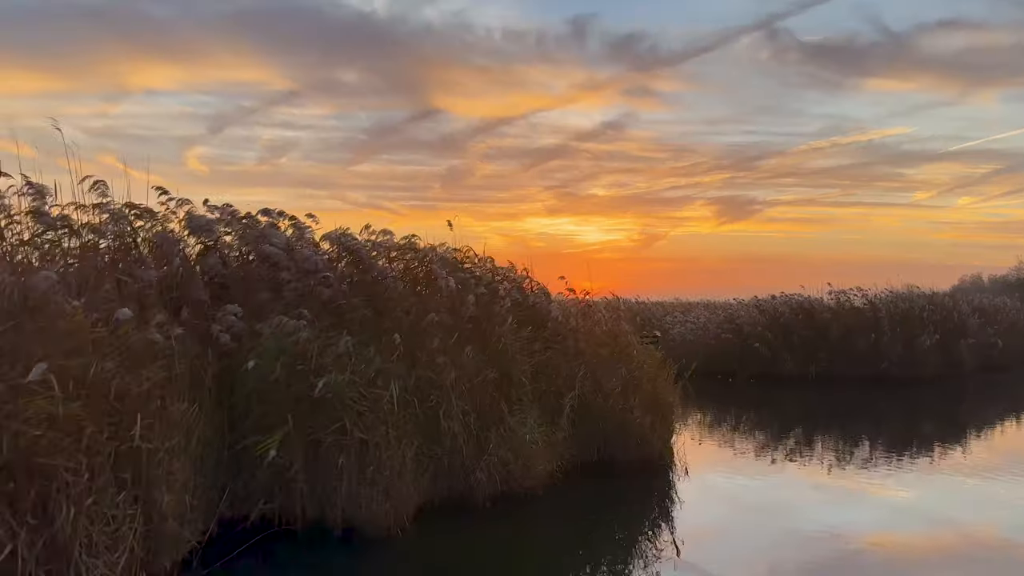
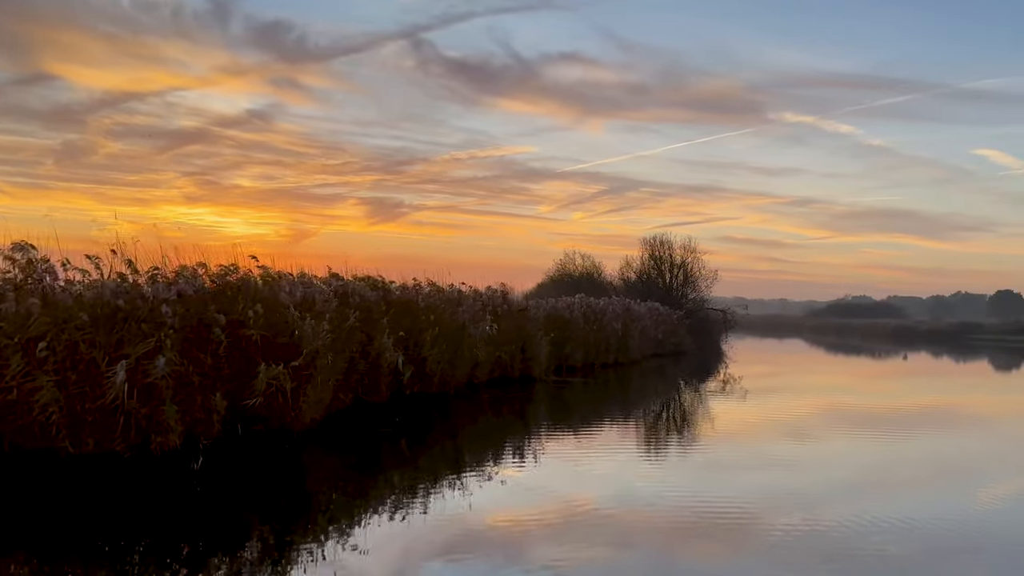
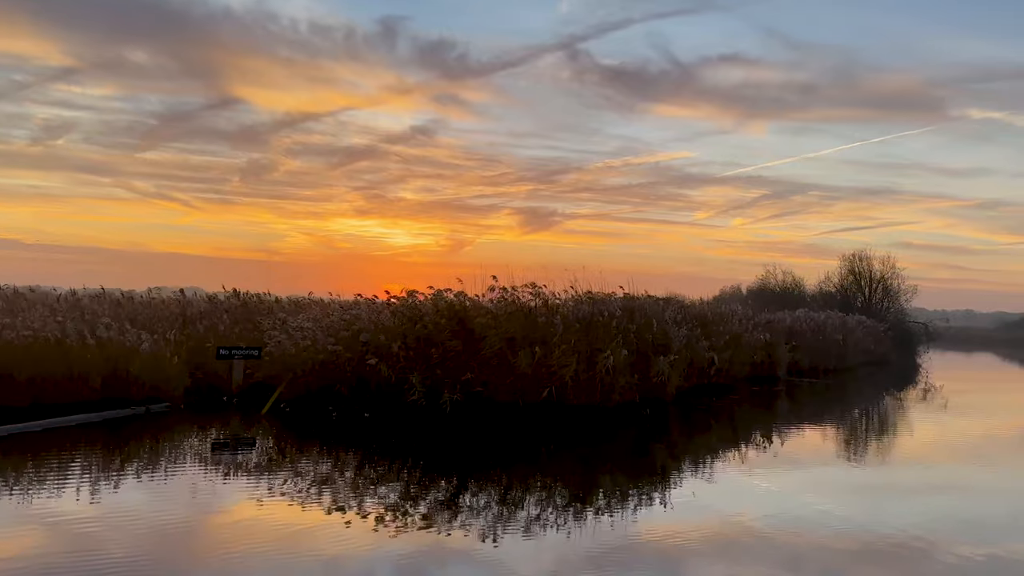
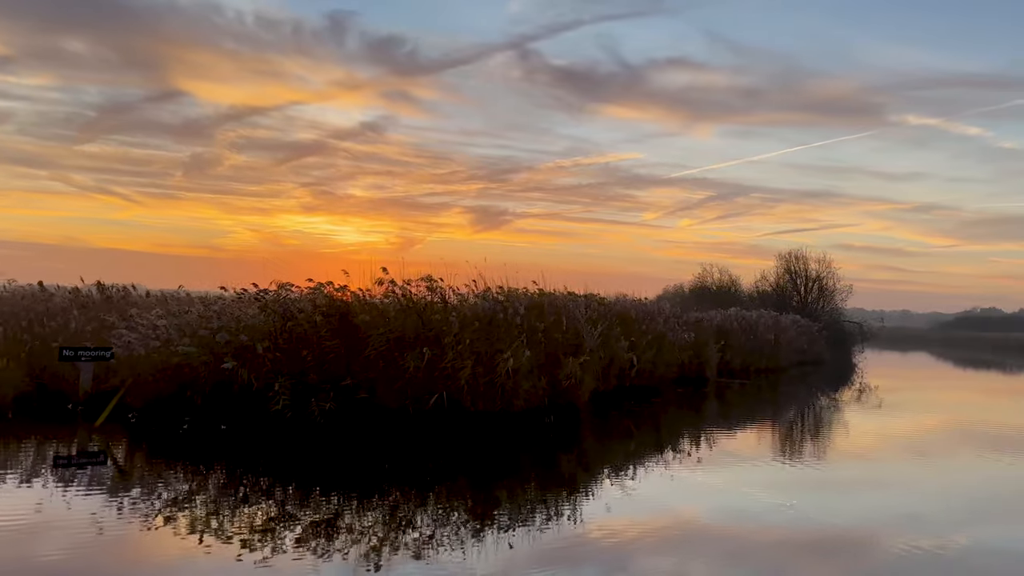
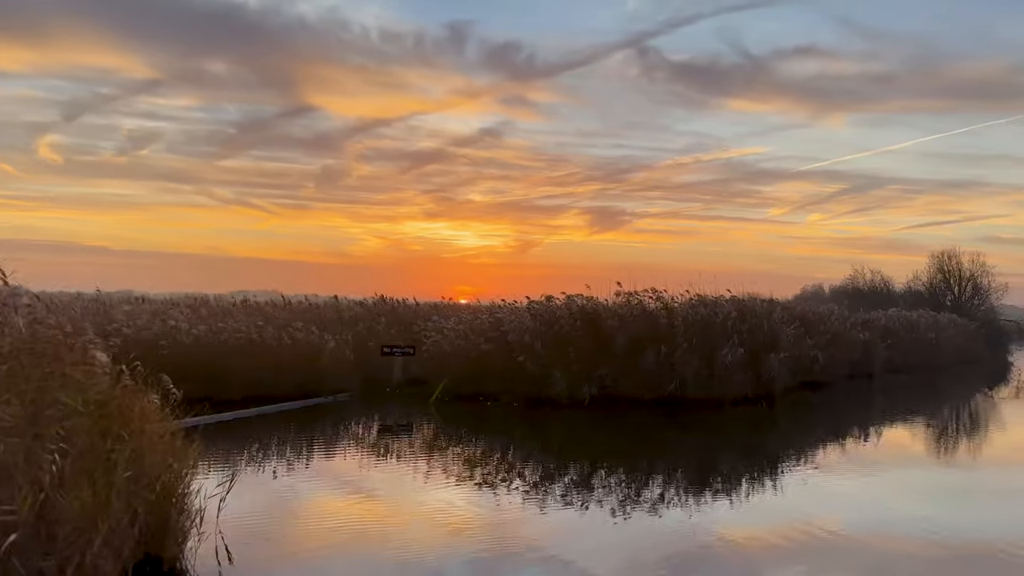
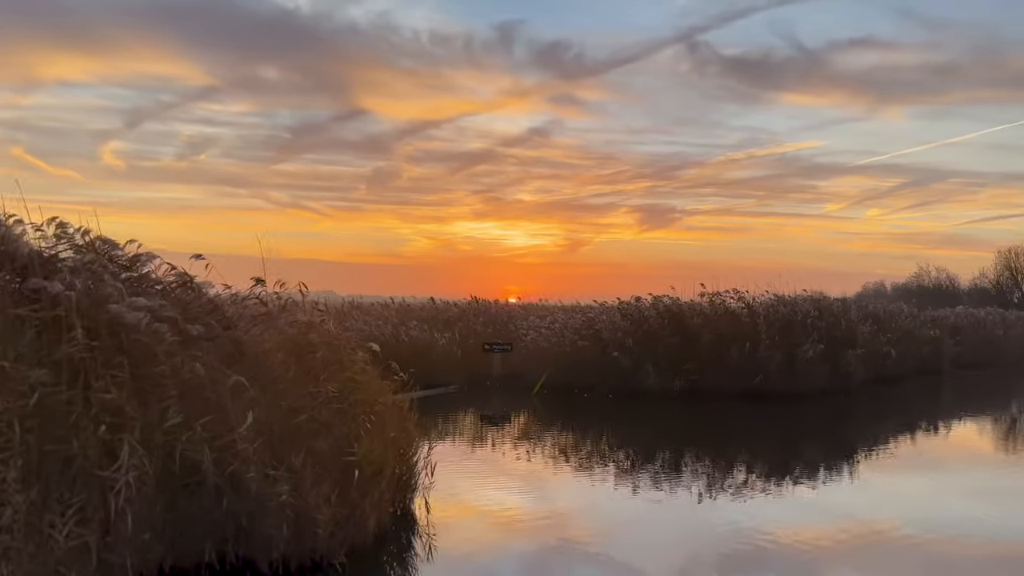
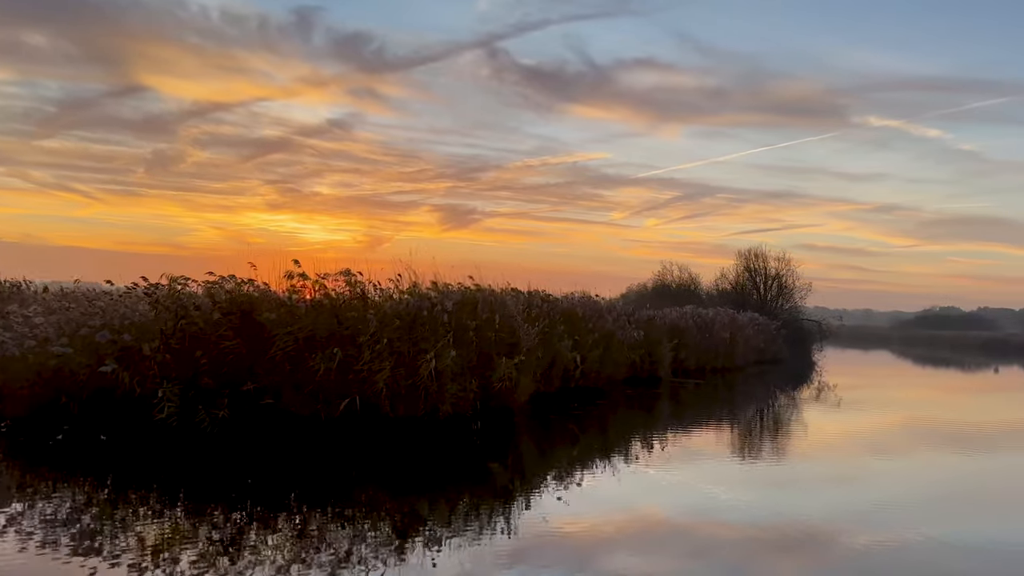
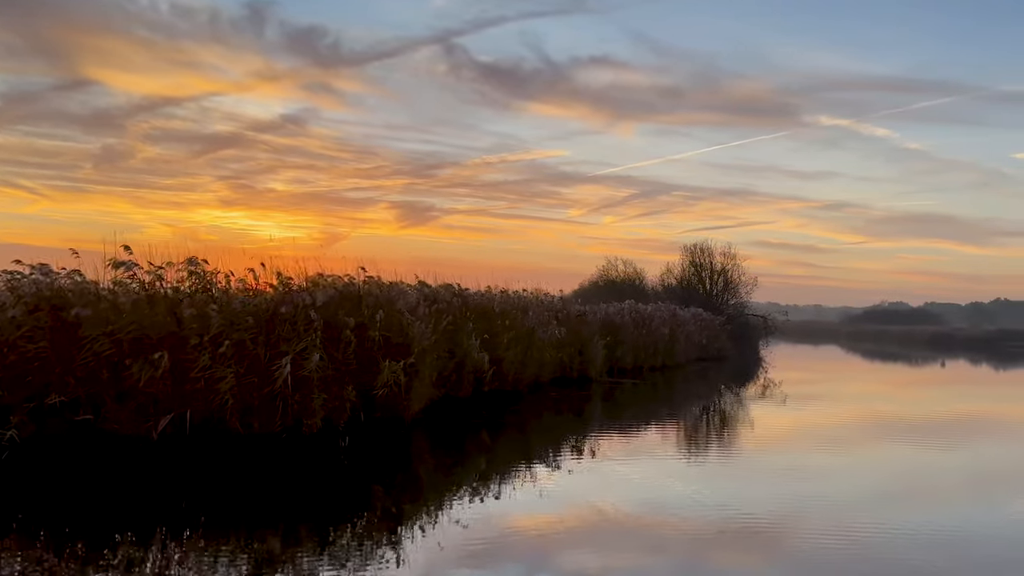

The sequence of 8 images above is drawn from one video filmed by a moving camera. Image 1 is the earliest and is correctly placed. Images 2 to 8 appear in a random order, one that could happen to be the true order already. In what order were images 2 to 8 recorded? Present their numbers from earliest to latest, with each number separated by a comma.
6, 5, 3, 4, 7, 8, 2
